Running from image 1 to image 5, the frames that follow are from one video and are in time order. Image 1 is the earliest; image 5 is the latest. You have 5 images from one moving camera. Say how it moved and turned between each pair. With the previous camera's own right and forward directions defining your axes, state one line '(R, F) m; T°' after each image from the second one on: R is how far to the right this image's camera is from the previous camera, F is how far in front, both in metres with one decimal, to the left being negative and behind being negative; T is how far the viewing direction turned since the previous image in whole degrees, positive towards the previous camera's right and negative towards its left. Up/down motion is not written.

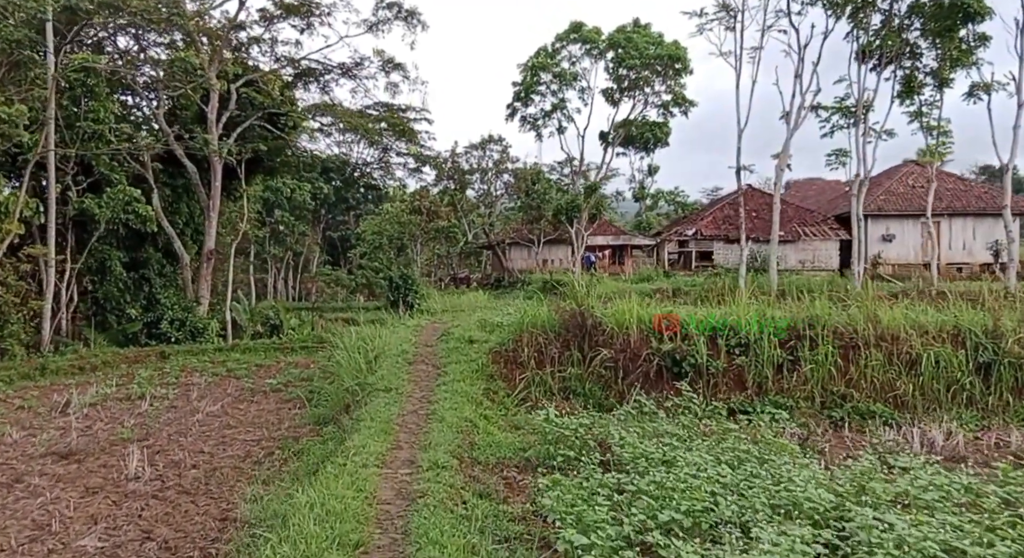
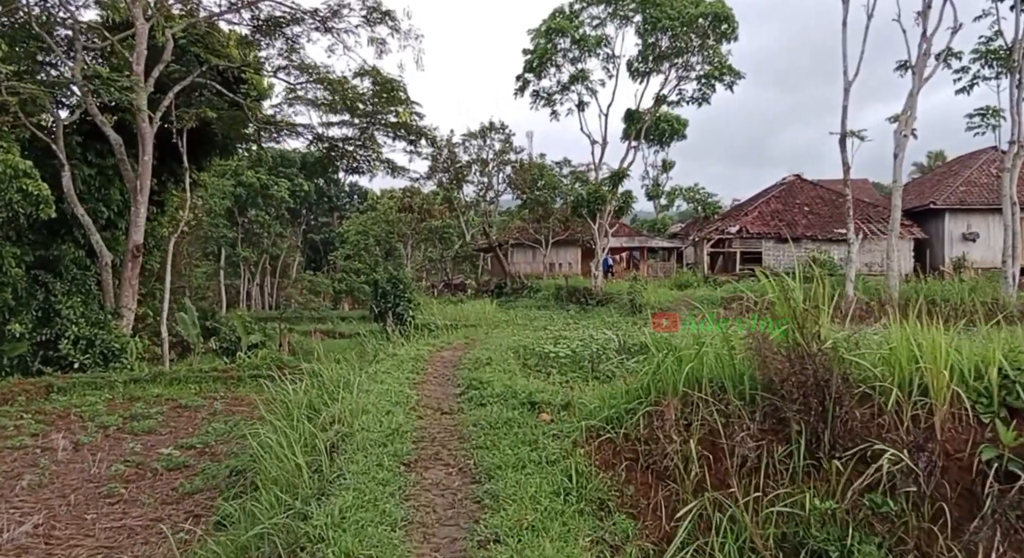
(-0.6, +3.3) m; +1°
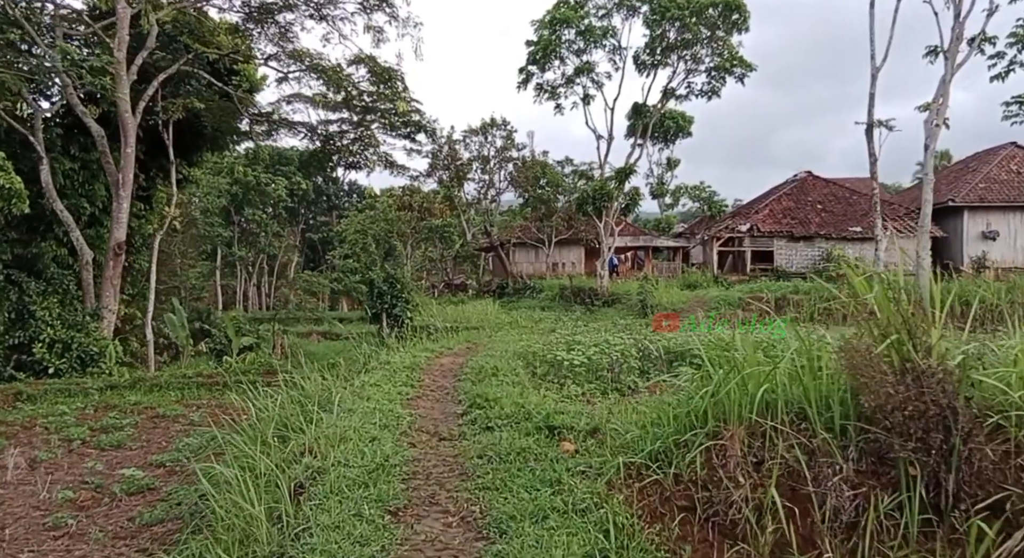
(-0.1, +0.6) m; 0°
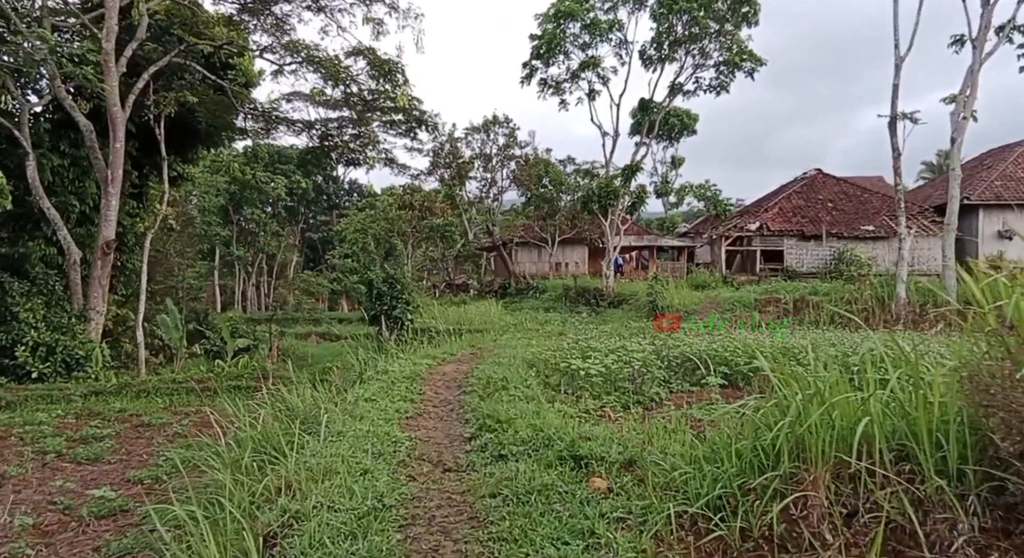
(-0.1, +0.4) m; 0°
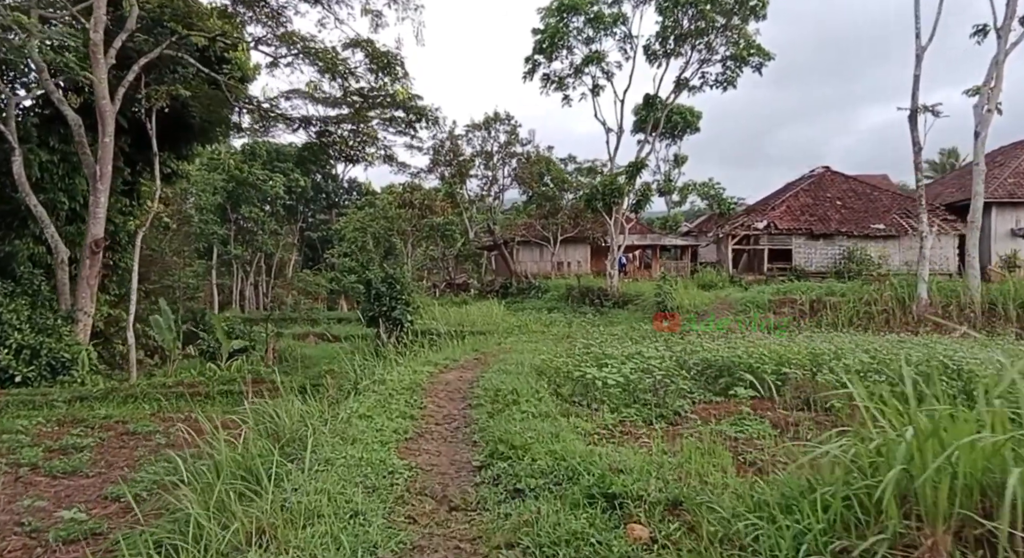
(-0.1, +0.3) m; 0°
